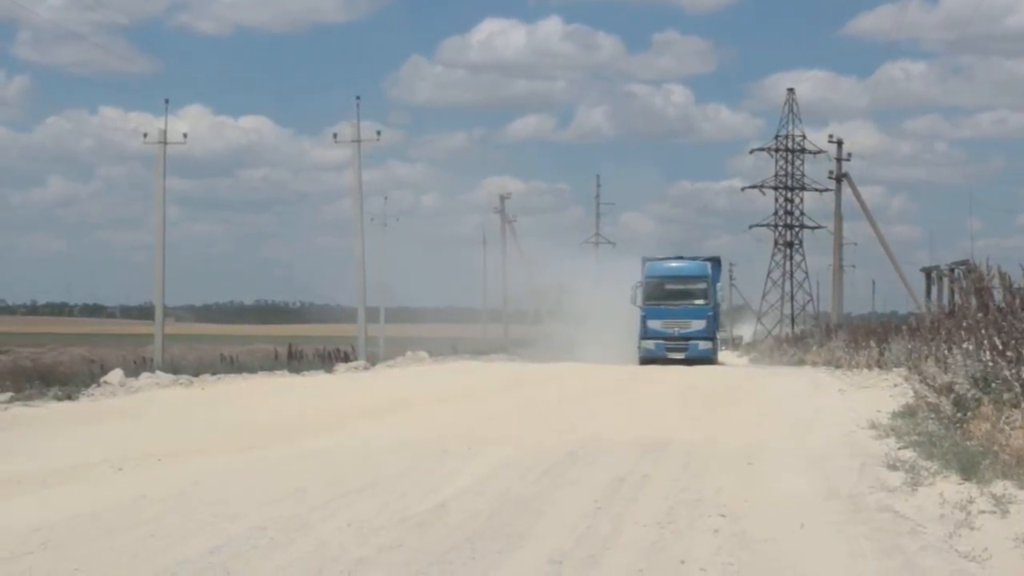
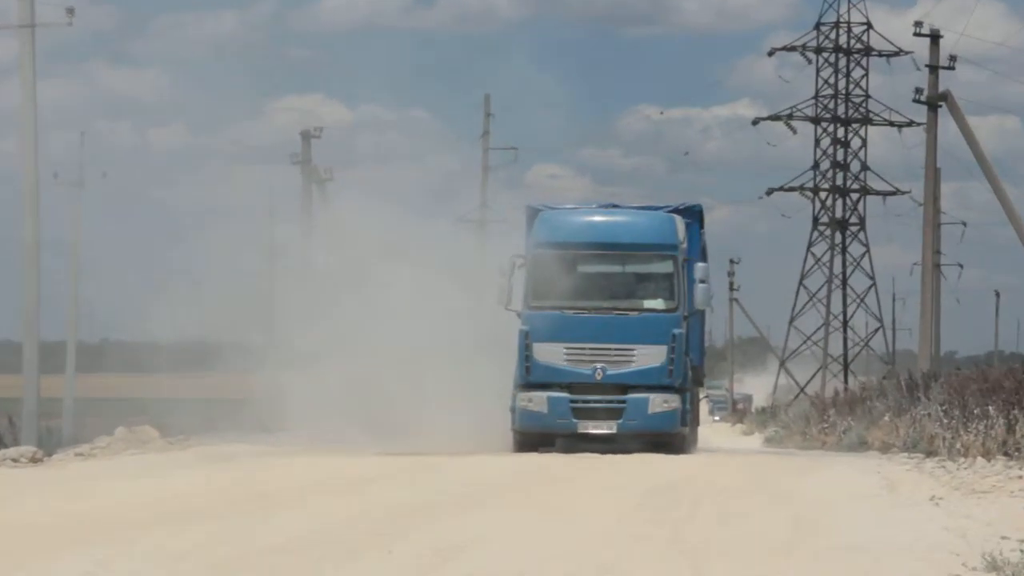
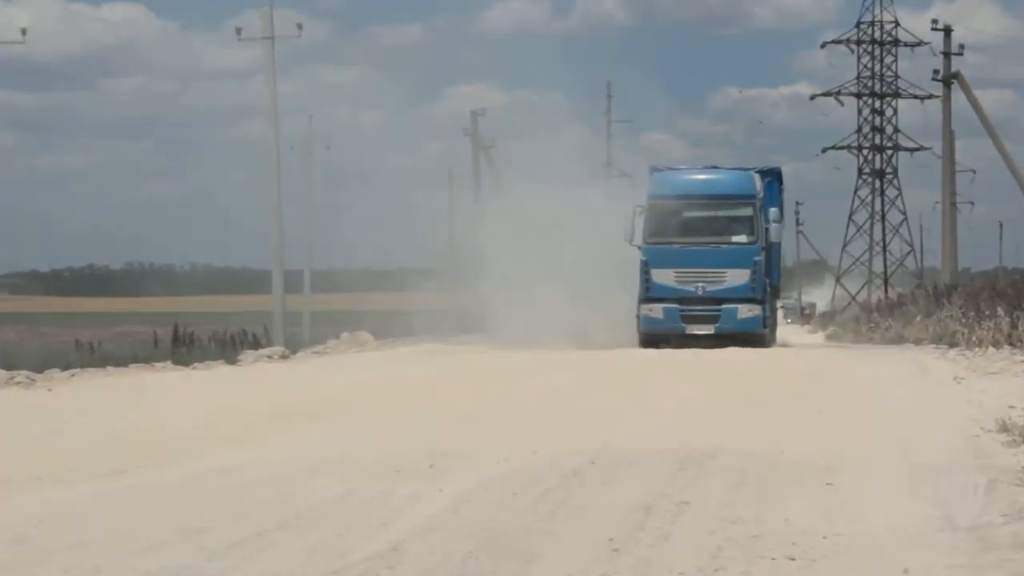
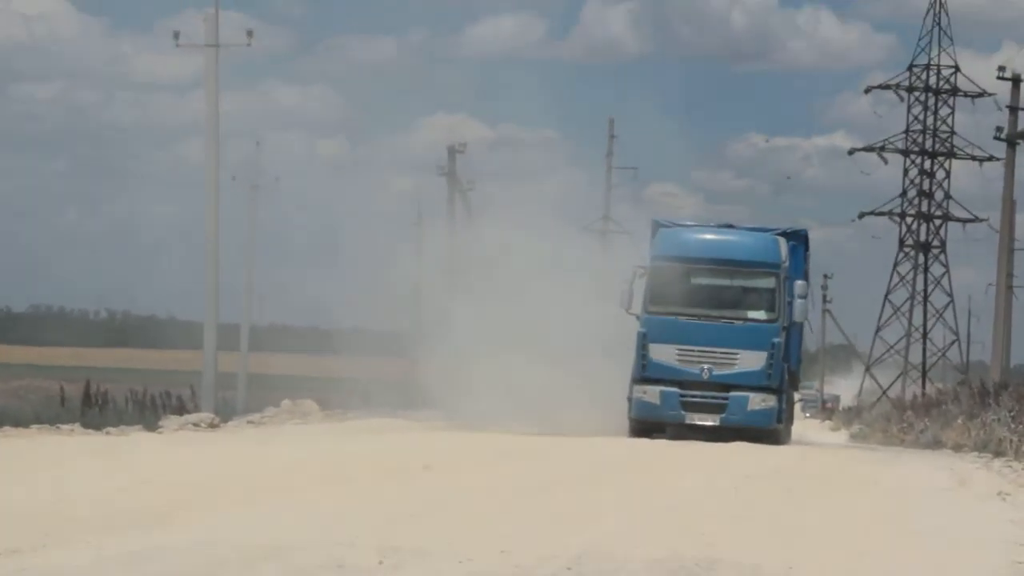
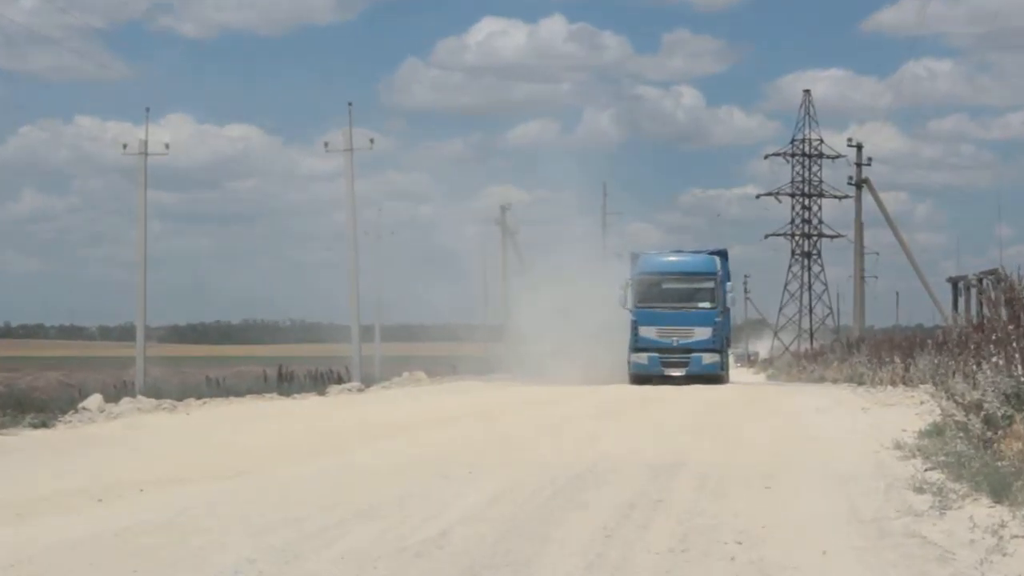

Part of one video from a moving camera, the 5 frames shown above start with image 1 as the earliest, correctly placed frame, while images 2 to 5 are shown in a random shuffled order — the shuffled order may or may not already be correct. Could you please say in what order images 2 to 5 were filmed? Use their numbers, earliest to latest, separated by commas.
5, 3, 4, 2
